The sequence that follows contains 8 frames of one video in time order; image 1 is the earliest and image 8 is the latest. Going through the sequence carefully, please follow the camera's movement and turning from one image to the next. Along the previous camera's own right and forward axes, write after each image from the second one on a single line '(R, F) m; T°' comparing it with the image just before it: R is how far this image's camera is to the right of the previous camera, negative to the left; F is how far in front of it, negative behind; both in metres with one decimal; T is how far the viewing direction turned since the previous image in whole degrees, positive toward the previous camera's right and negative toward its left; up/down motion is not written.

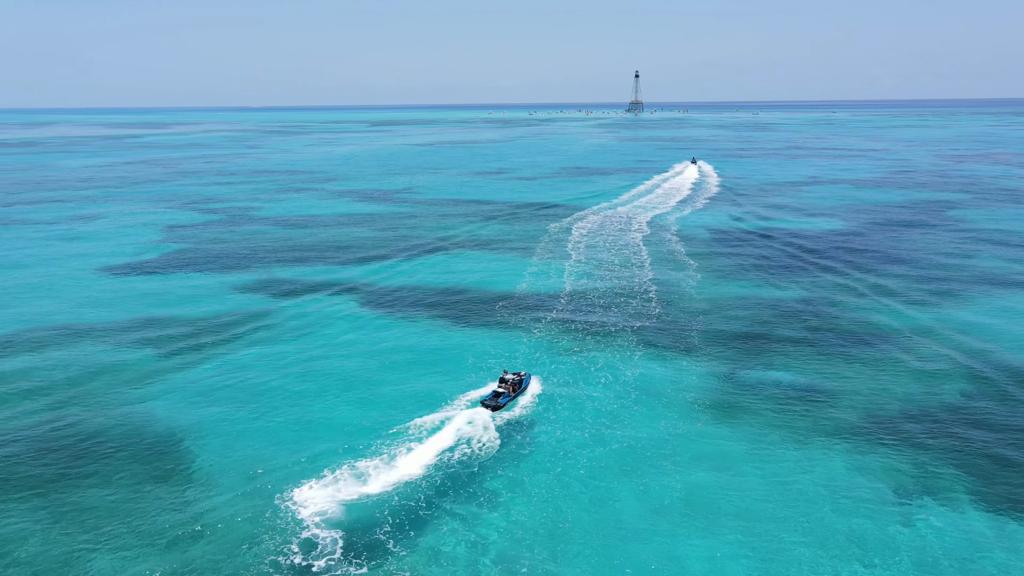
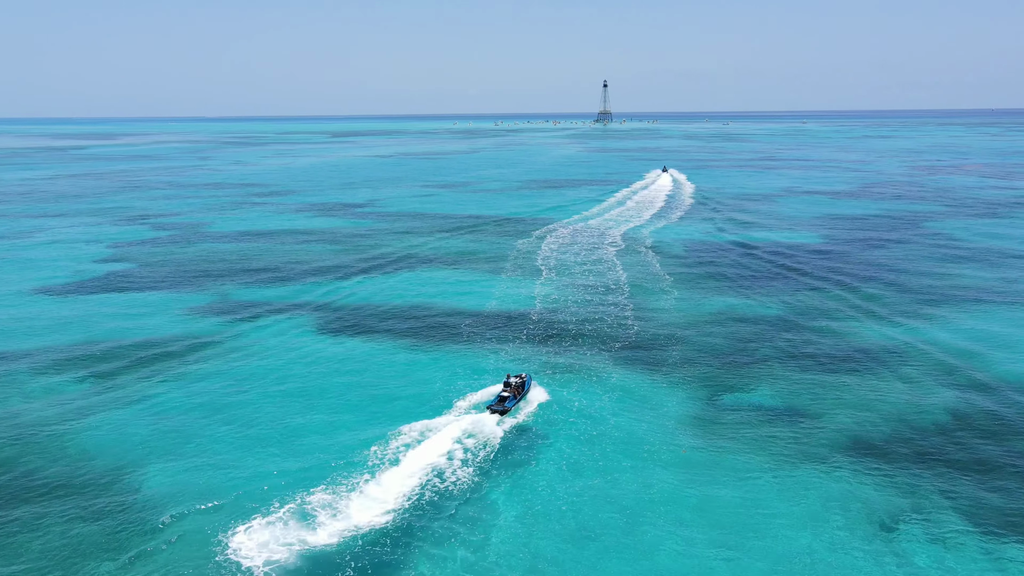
(+0.3, +3.6) m; +2°
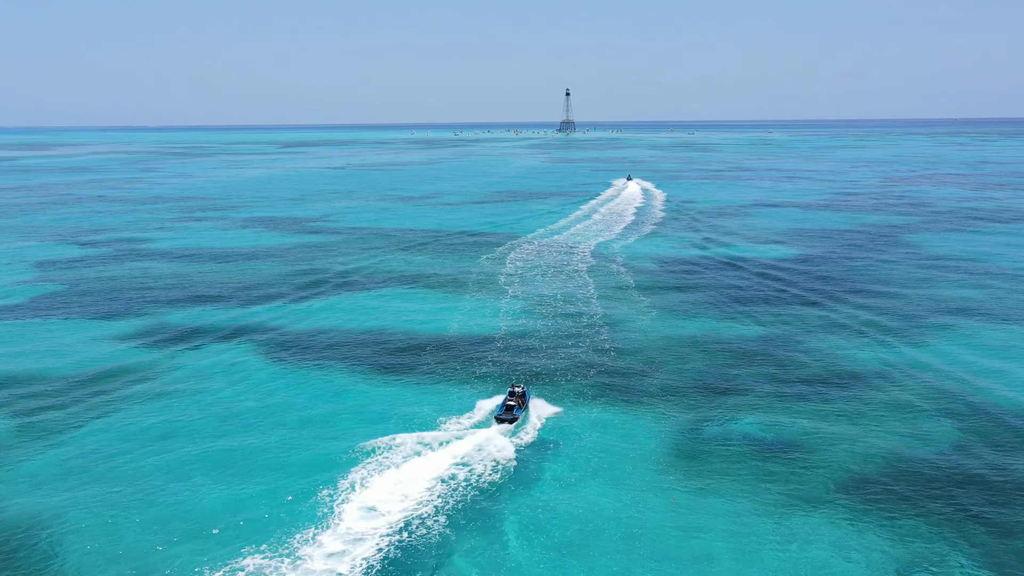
(-0.1, +5.5) m; +3°
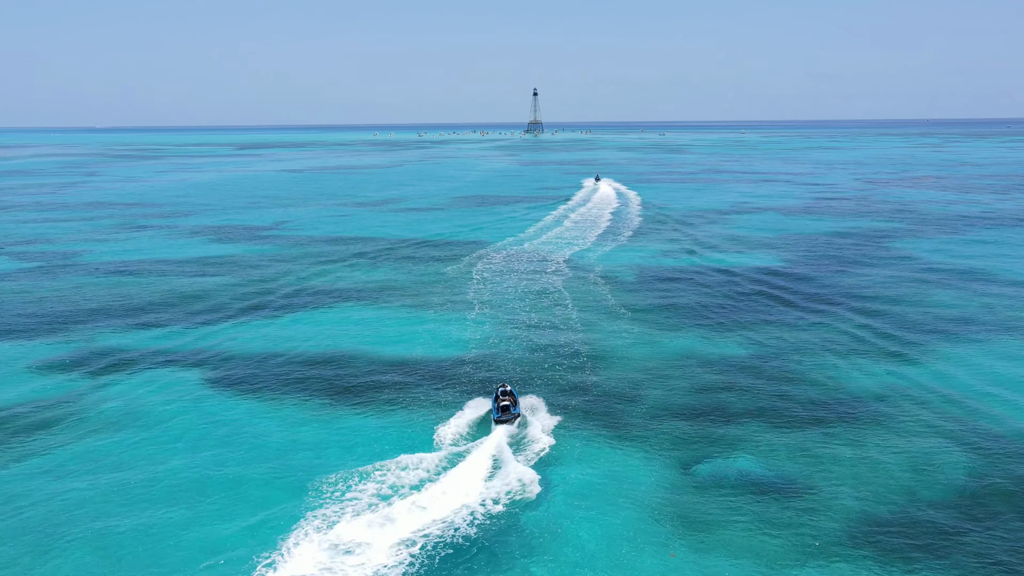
(-0.2, +5.2) m; +2°
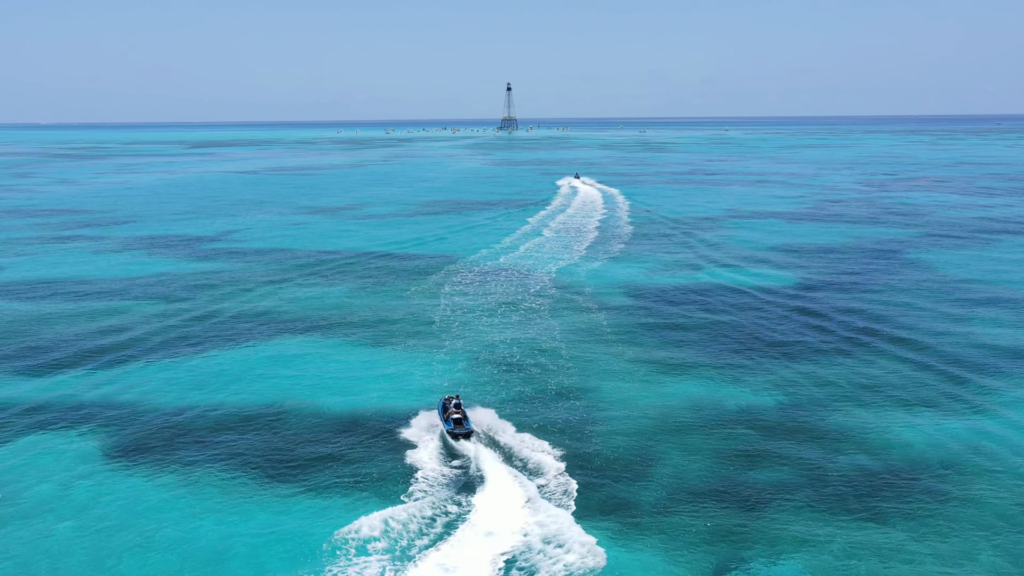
(-0.3, +8.9) m; +2°
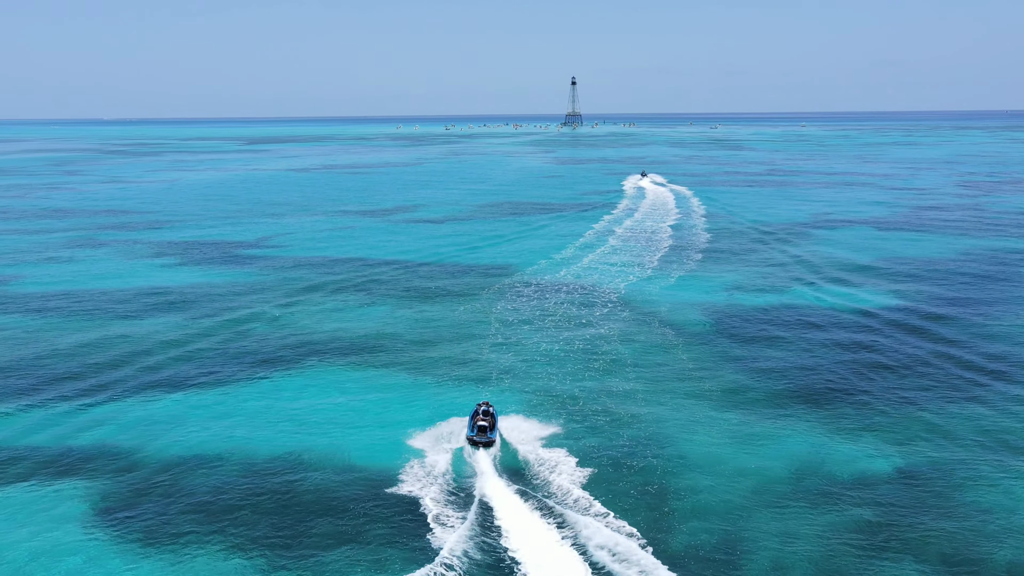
(-0.1, +6.3) m; -4°
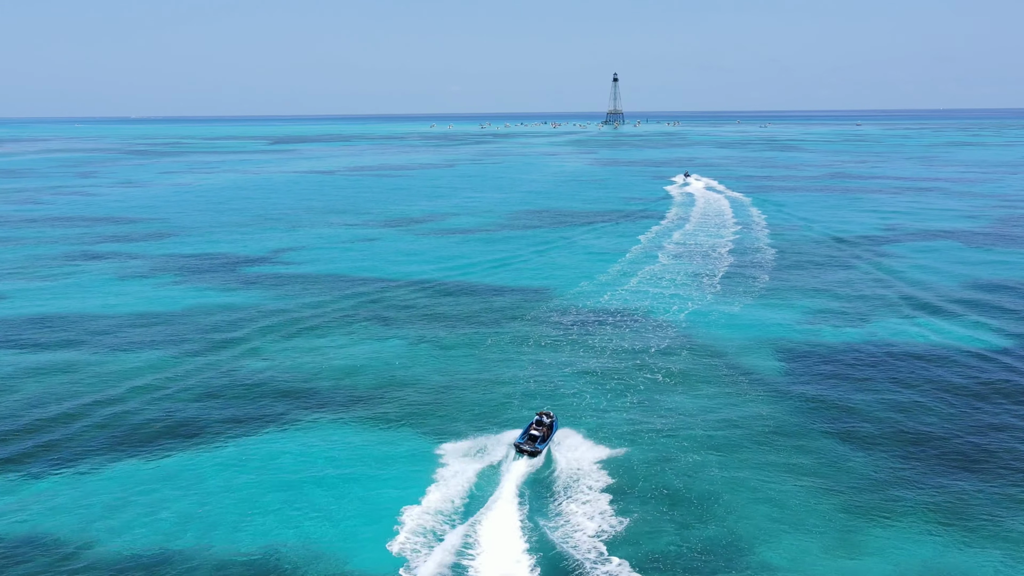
(-0.1, +7.5) m; -2°
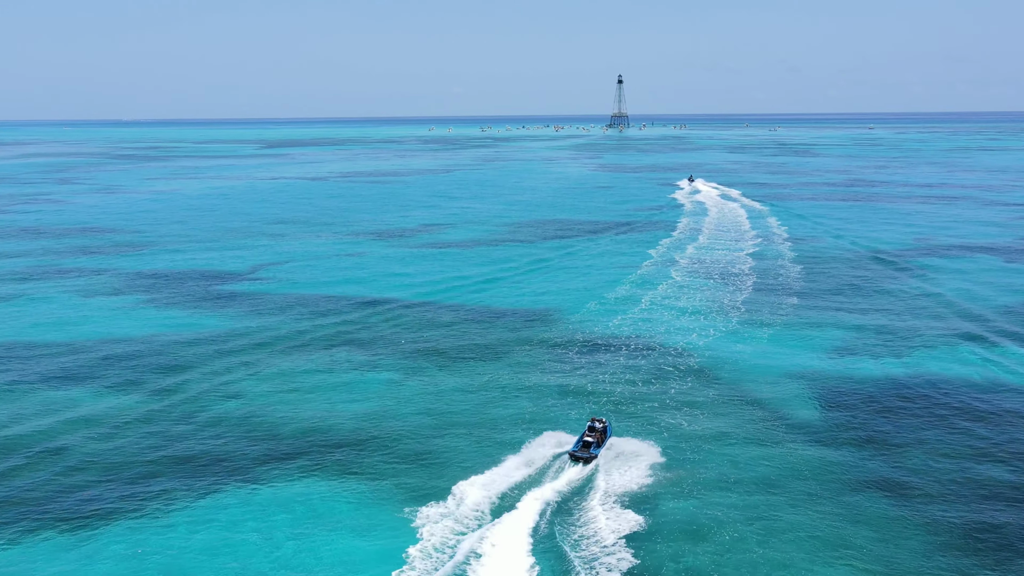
(+0.1, +5.1) m; 0°
